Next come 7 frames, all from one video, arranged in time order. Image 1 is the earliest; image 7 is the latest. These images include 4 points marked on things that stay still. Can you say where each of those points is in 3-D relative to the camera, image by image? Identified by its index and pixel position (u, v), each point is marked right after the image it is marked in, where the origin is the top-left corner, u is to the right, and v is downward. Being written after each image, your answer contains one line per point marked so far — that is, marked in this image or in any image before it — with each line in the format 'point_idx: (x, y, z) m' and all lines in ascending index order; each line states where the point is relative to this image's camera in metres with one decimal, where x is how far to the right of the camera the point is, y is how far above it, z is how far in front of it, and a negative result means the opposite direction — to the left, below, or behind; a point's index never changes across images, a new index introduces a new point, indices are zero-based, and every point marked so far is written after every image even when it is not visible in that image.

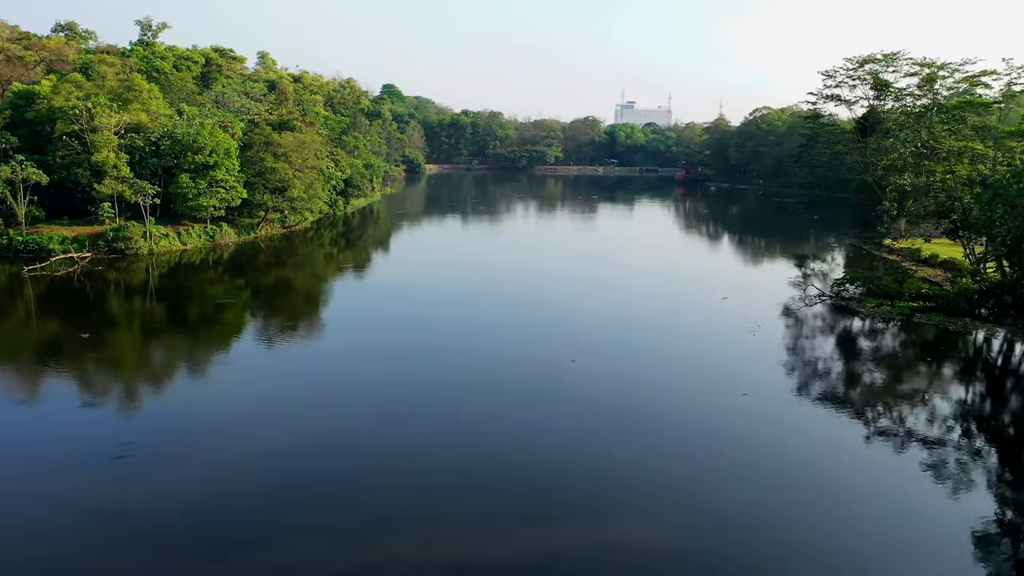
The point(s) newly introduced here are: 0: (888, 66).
0: (+11.2, +6.6, +18.8) m
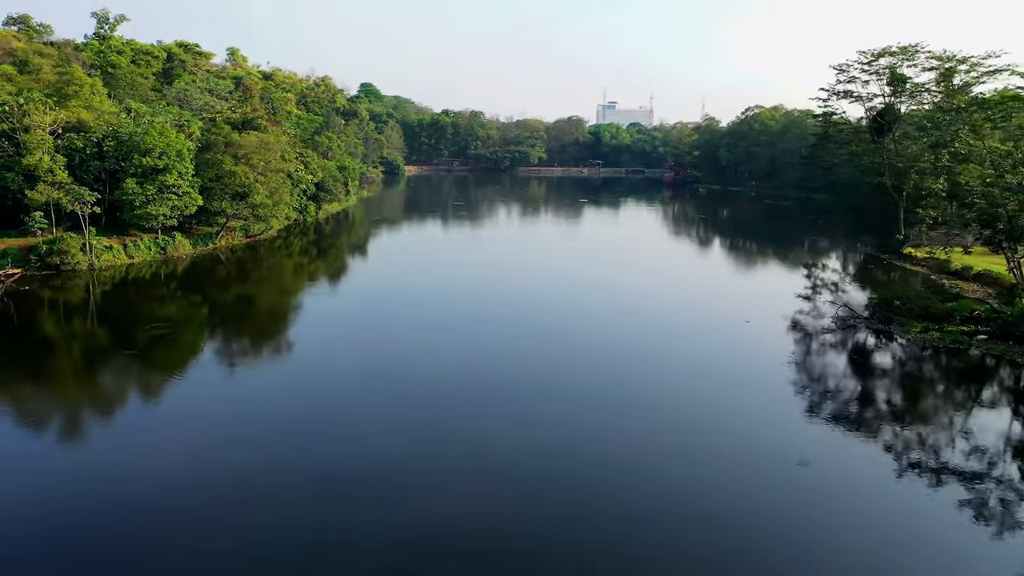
0: (+10.8, +6.2, +17.4) m
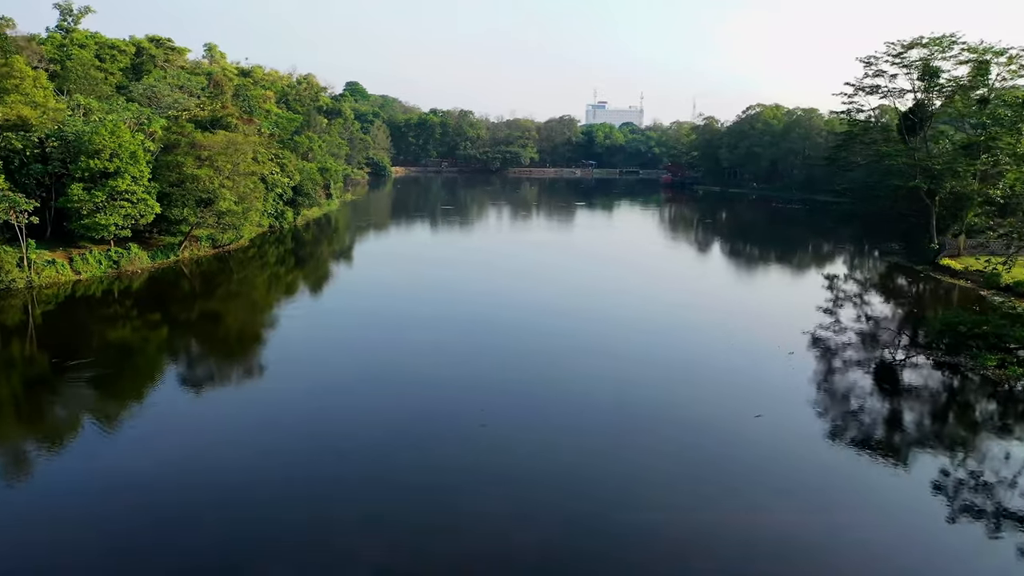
0: (+10.7, +5.9, +15.8) m
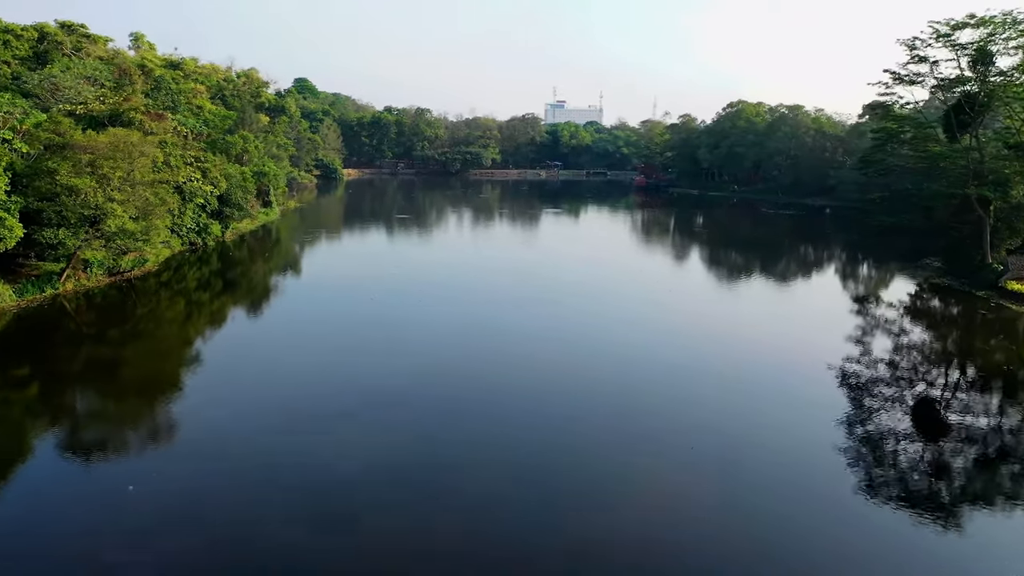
0: (+10.1, +5.3, +13.3) m
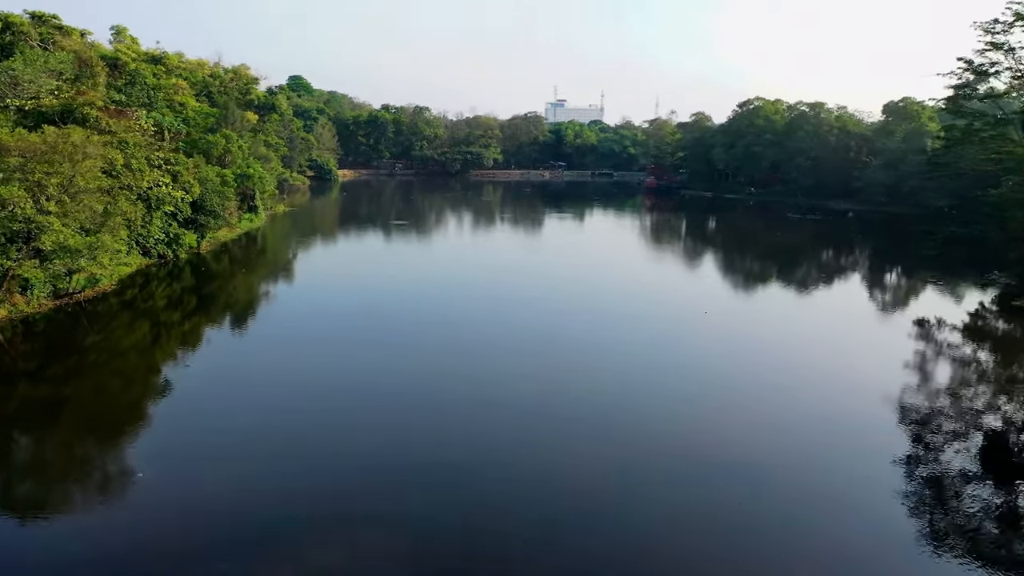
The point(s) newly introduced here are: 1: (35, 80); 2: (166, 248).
0: (+10.4, +4.8, +11.3) m
1: (-13.5, +5.8, +18.7) m
2: (-10.8, +1.4, +20.4) m
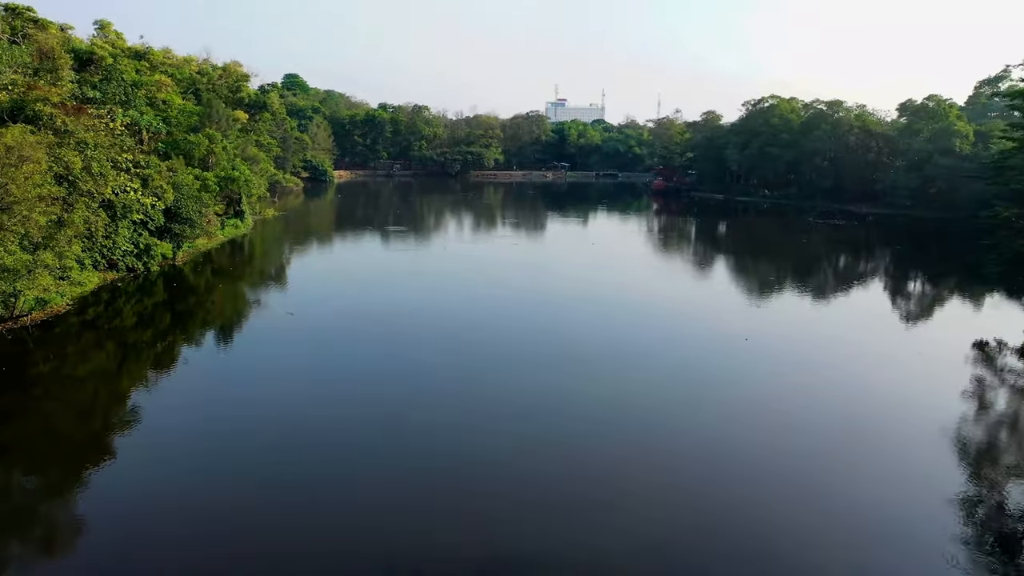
0: (+10.5, +4.5, +9.8) m
1: (-13.4, +5.4, +17.1) m
2: (-10.6, +1.0, +18.9) m
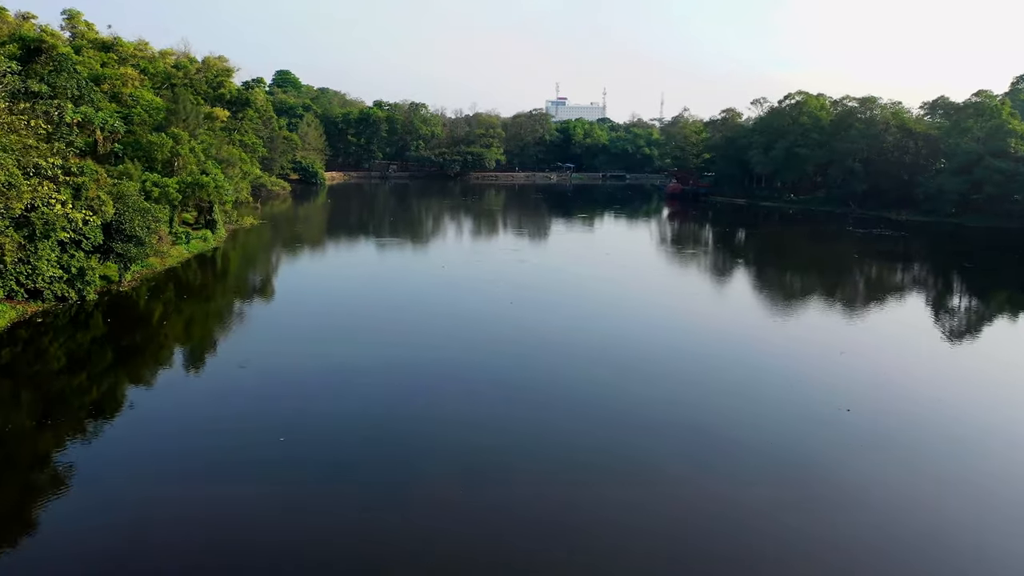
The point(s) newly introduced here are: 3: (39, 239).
0: (+10.8, +3.9, +7.3) m
1: (-13.2, +4.8, +14.6) m
2: (-10.4, +0.4, +16.3) m
3: (-9.6, +1.2, +14.0) m
